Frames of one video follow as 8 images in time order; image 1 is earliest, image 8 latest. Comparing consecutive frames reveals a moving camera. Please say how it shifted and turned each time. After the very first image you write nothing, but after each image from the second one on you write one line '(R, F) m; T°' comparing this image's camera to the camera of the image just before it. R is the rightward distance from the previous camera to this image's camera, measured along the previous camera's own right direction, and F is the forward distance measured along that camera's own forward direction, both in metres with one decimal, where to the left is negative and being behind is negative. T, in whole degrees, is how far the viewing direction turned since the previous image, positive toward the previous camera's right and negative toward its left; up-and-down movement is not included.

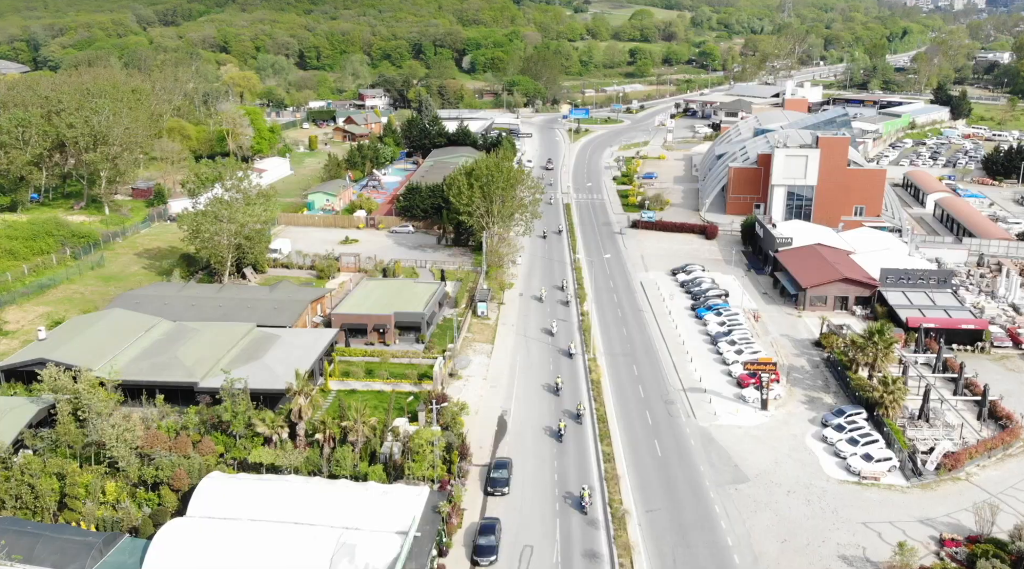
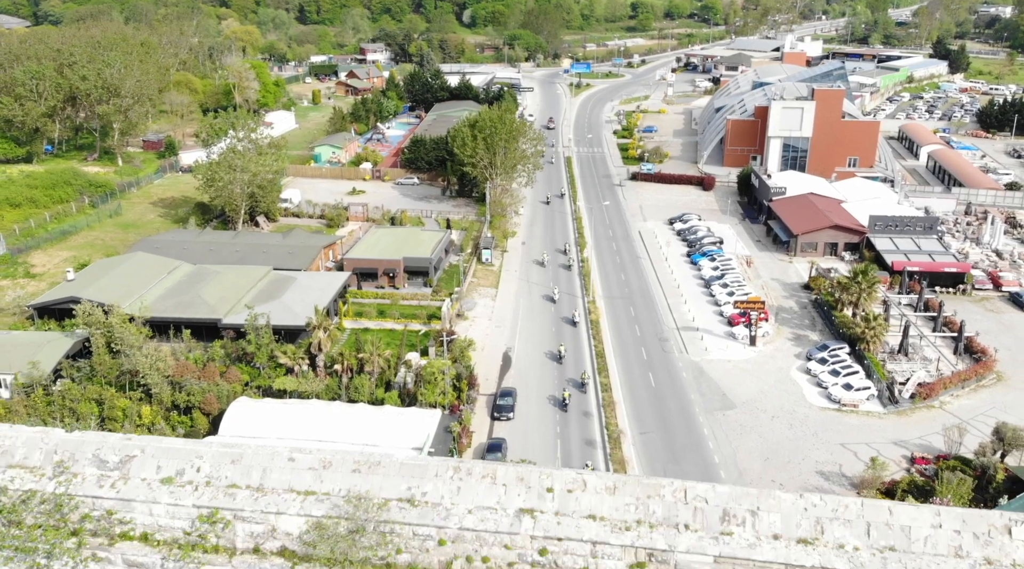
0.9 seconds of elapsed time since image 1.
(-0.2, -3.0) m; 0°
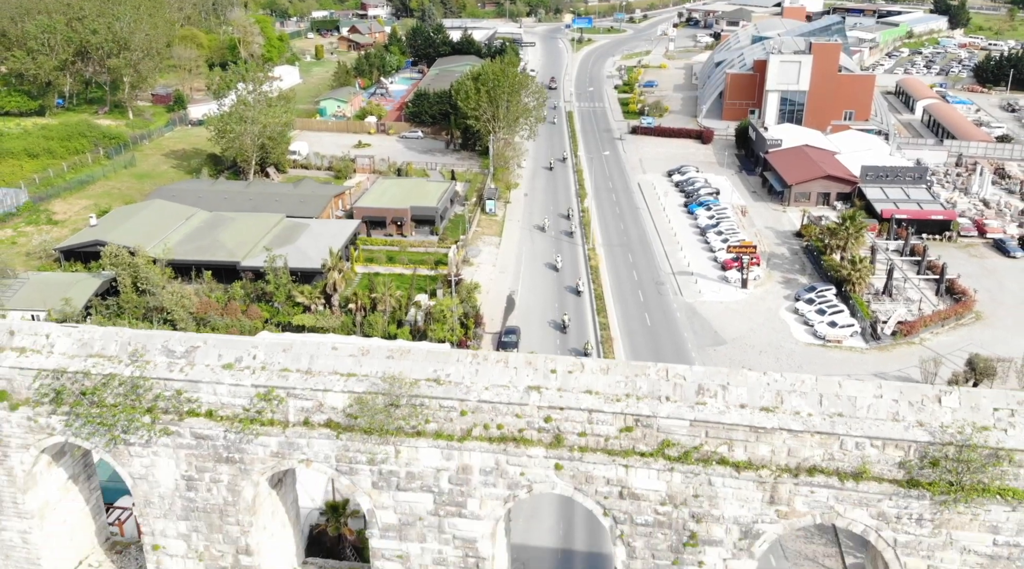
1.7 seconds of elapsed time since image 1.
(-0.2, -2.7) m; 0°
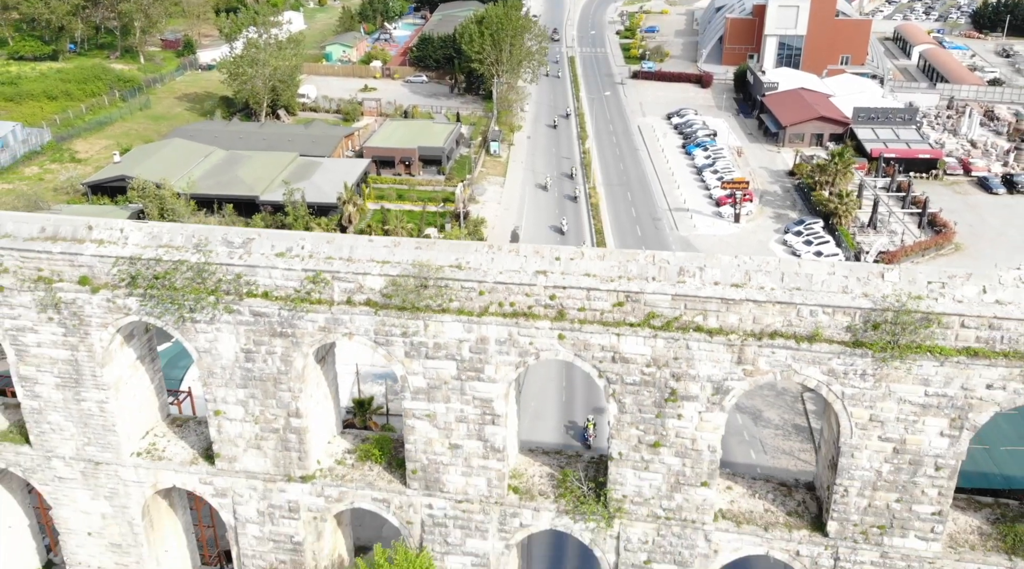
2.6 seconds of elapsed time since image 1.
(-0.2, -3.2) m; 0°
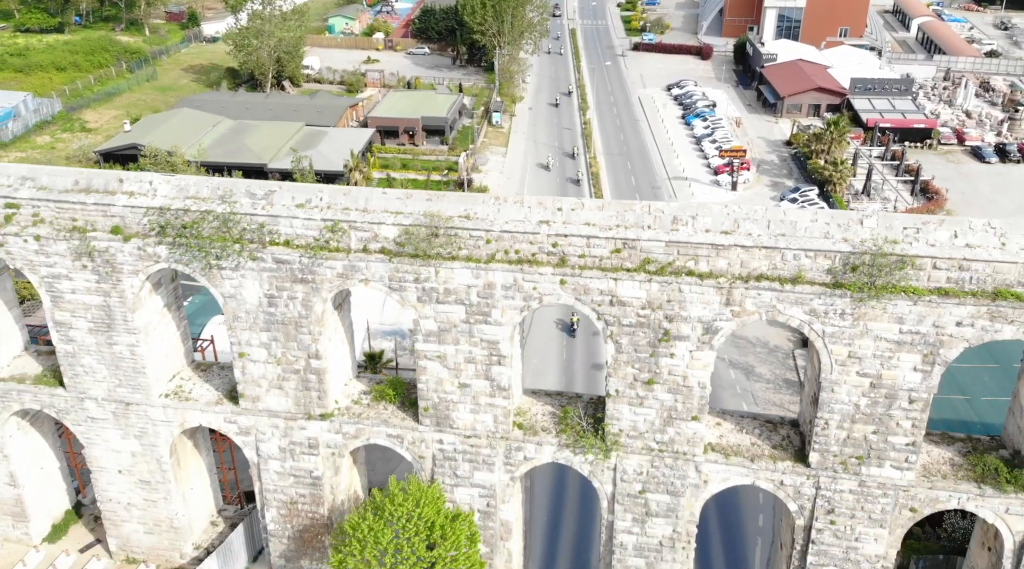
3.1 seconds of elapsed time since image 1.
(-0.1, -1.6) m; 0°
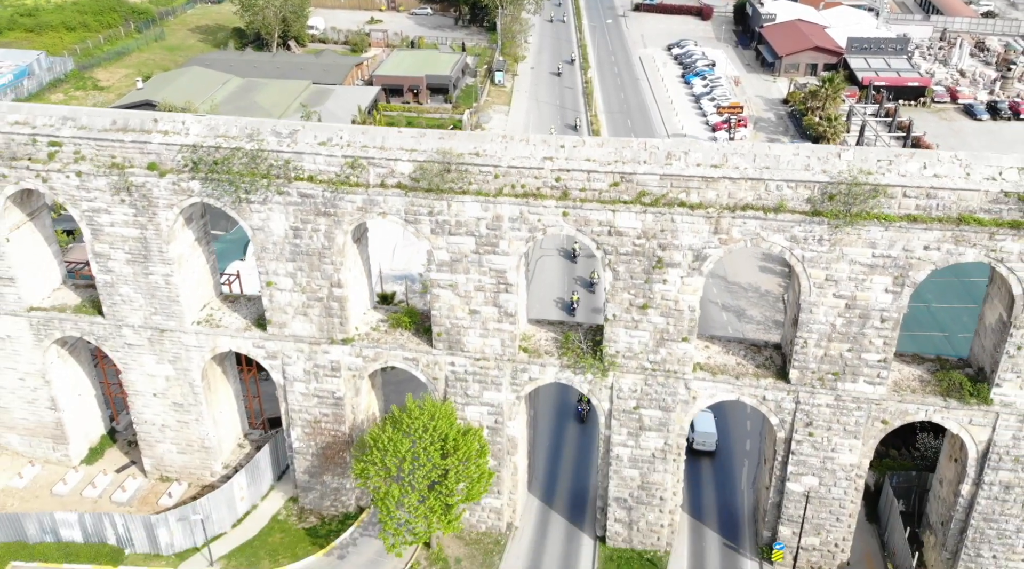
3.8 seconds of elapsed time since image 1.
(-0.2, -2.1) m; 0°
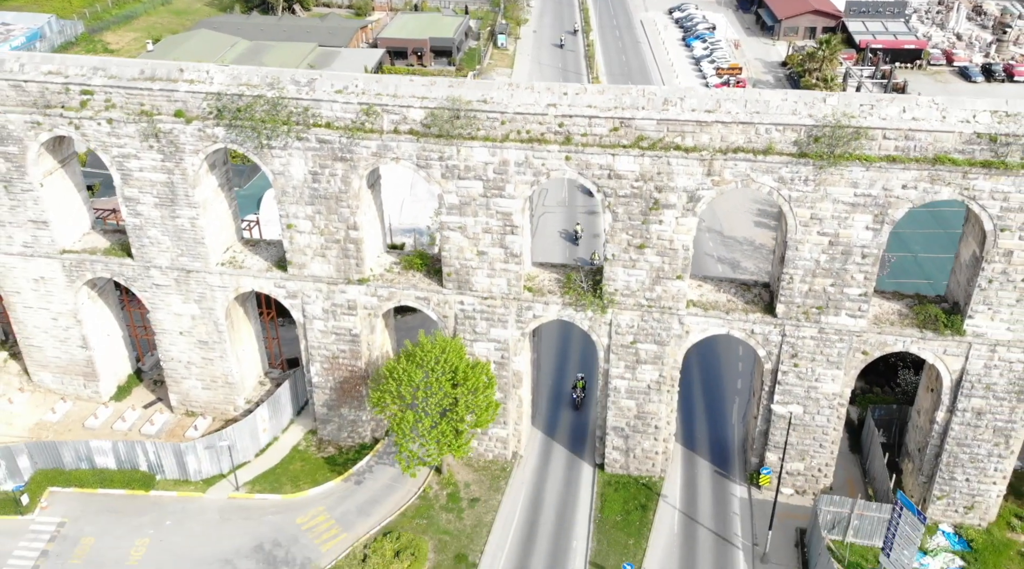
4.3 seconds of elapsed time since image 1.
(-0.1, -1.8) m; 0°
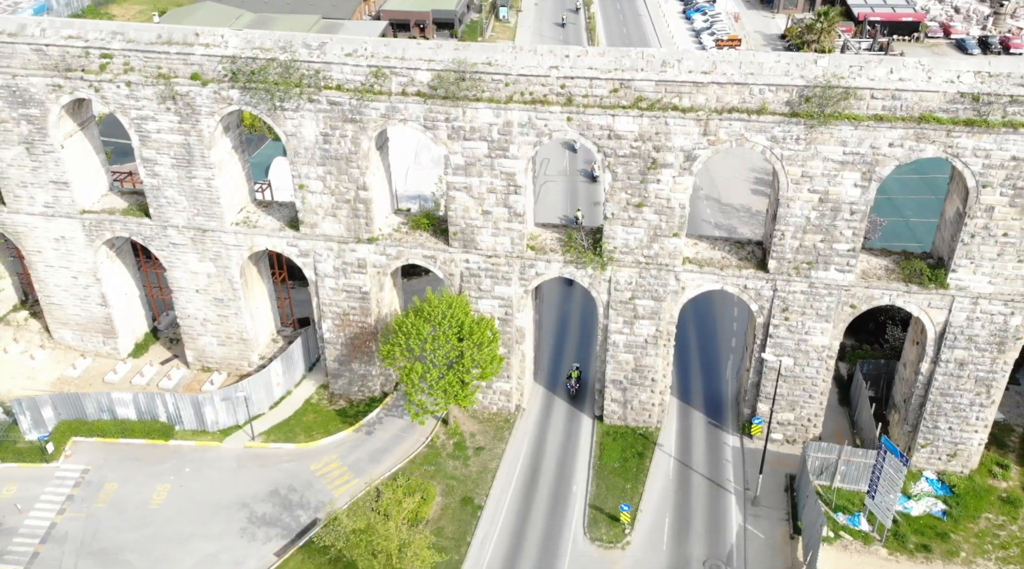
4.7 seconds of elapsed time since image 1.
(-0.1, -1.2) m; 0°
